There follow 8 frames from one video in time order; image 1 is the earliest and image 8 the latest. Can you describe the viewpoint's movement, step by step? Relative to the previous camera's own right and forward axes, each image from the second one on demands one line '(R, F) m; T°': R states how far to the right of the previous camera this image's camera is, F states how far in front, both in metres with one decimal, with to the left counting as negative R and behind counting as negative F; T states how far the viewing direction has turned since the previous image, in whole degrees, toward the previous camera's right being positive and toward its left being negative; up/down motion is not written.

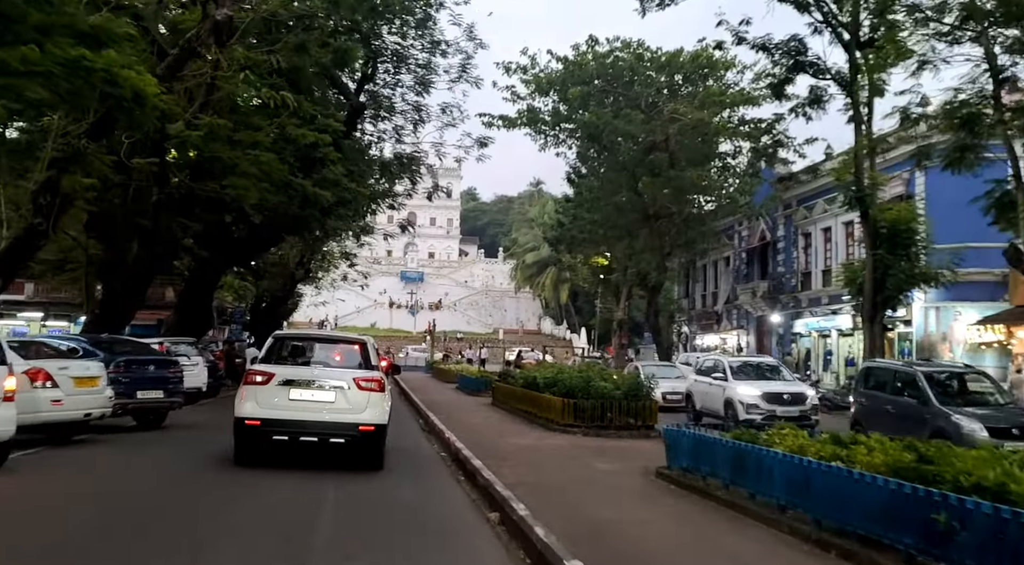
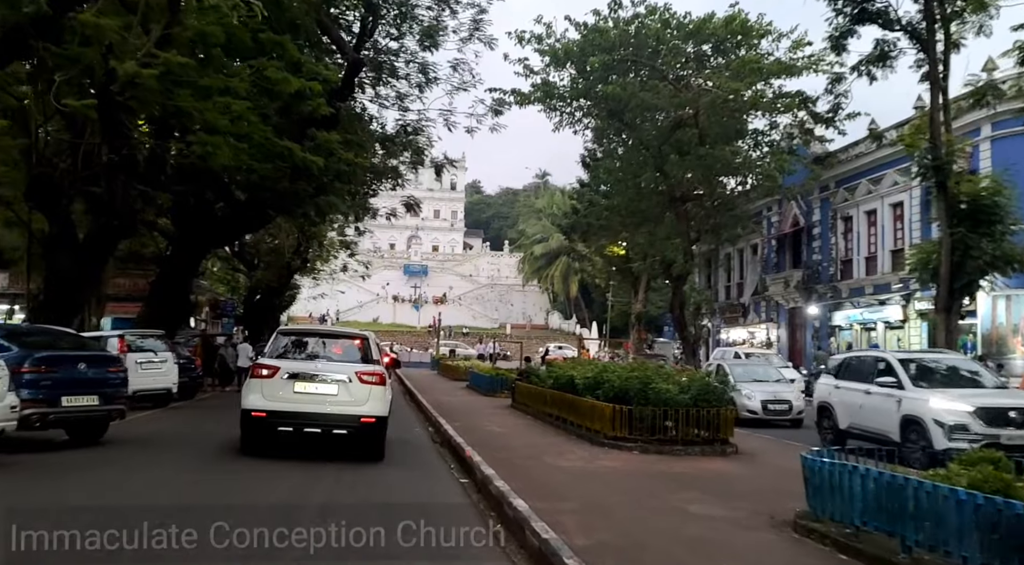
(-0.4, +2.5) m; 0°
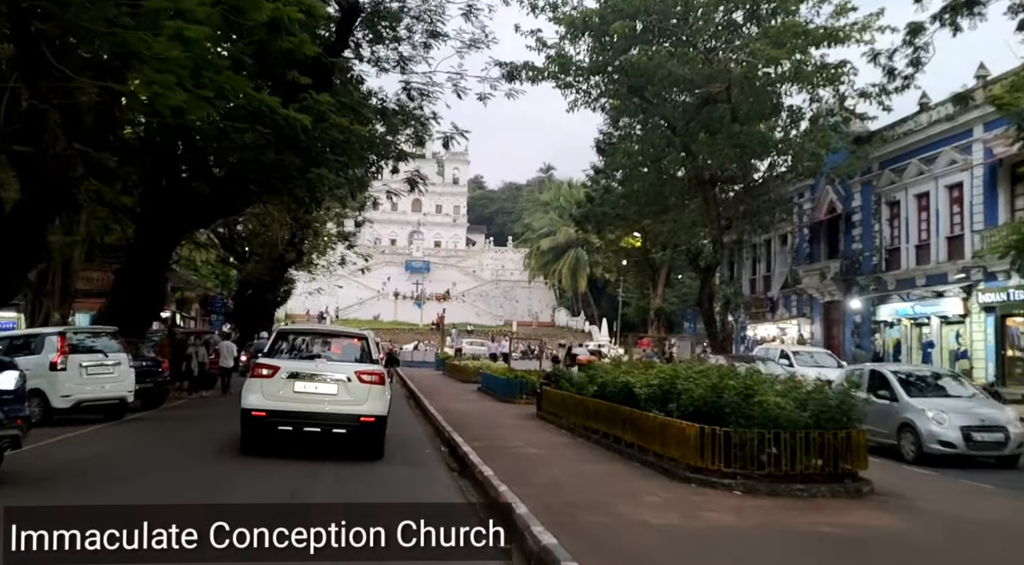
(-0.4, +2.5) m; 0°
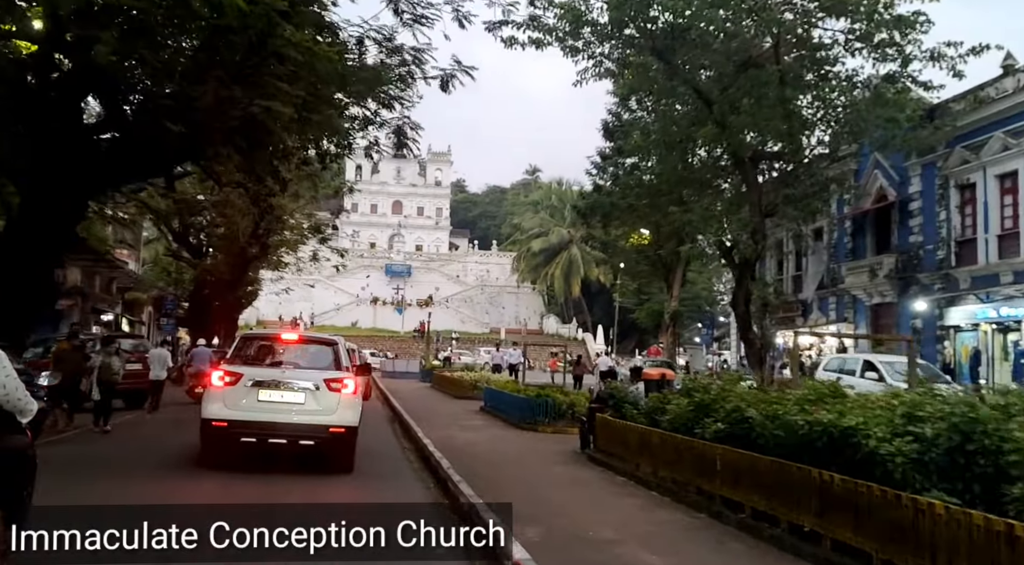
(-0.7, +4.3) m; +1°
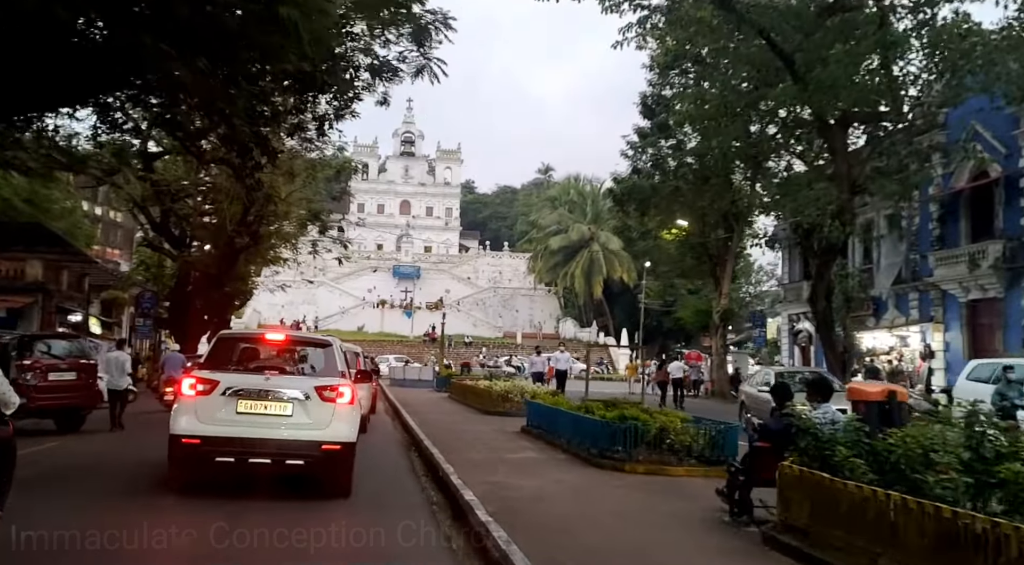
(-0.7, +3.8) m; 0°
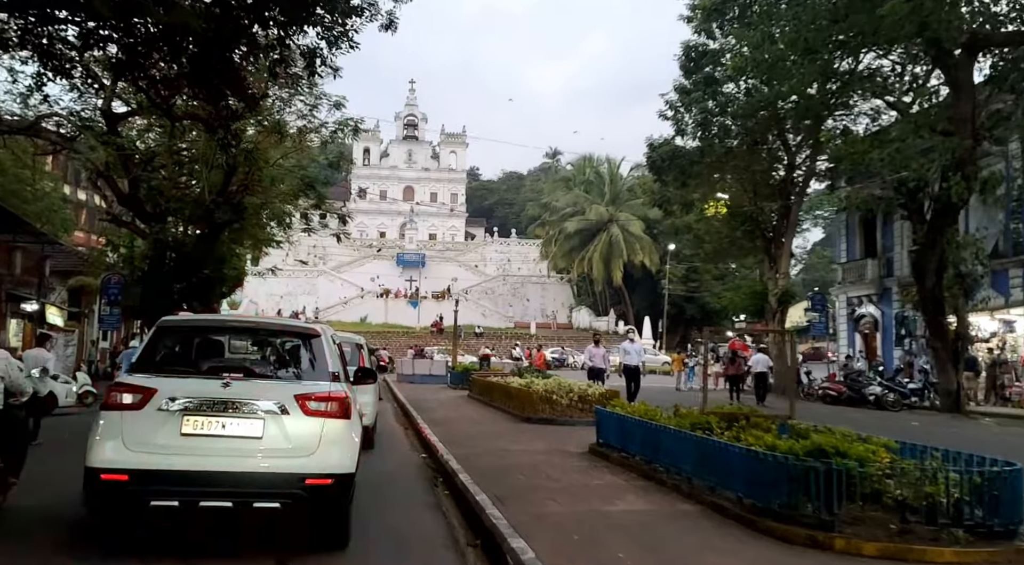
(-0.7, +3.6) m; 0°
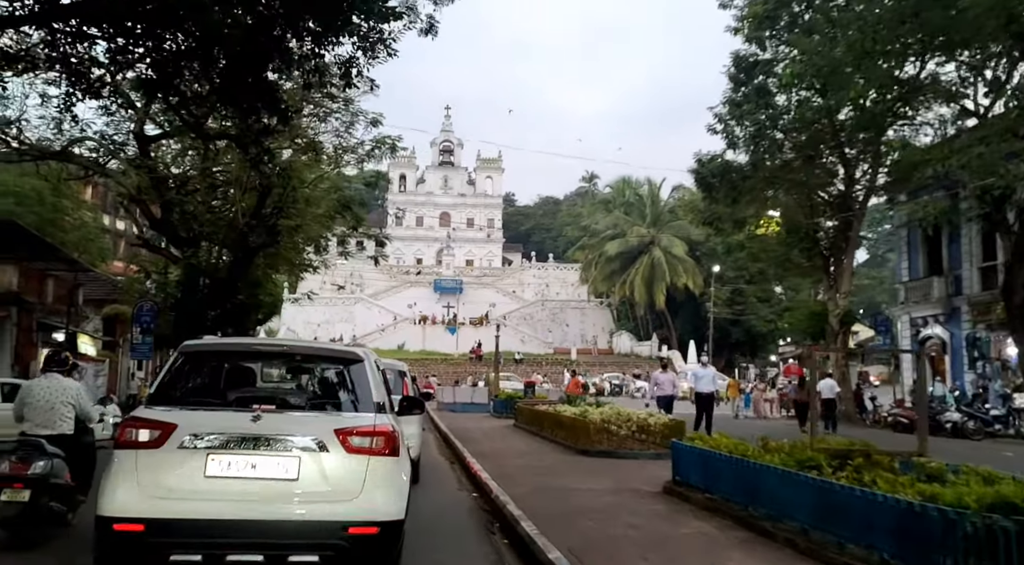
(-0.3, +1.0) m; -3°
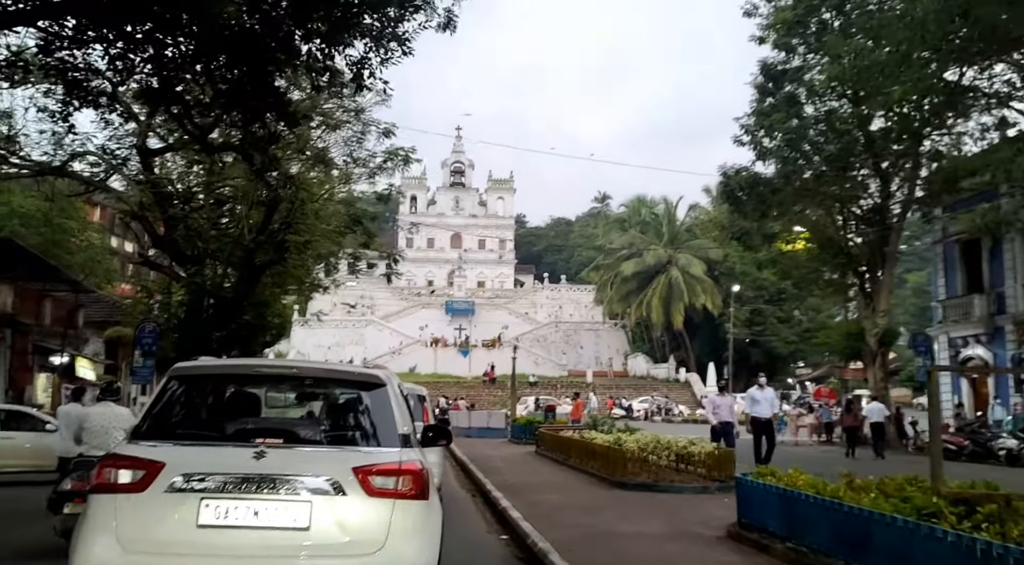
(-0.3, +1.1) m; -1°
